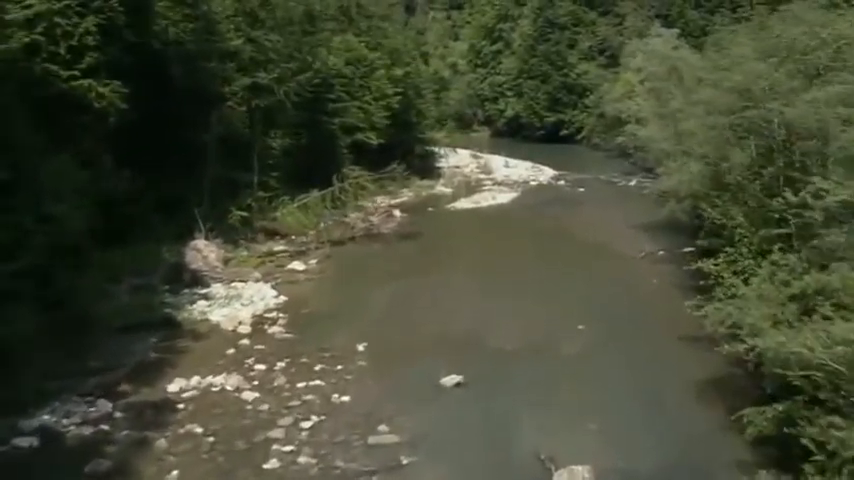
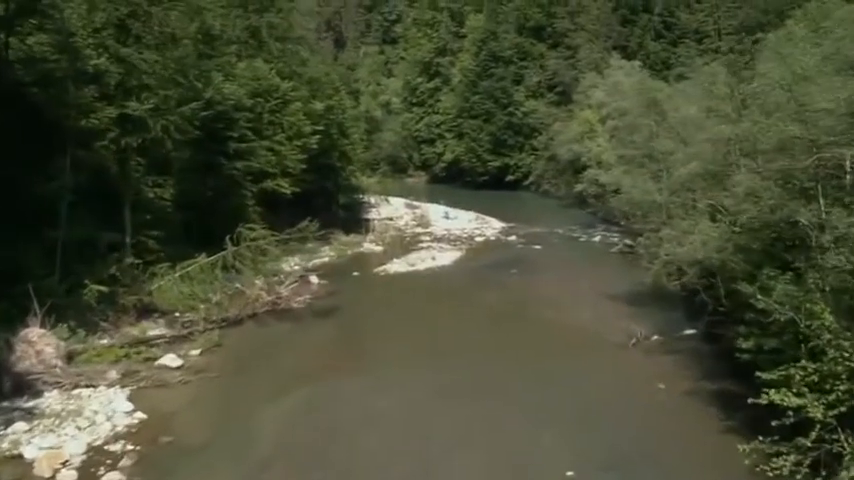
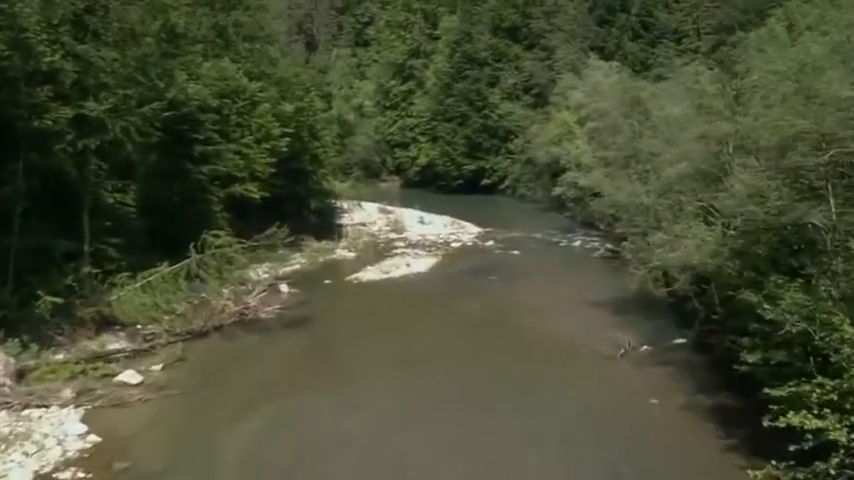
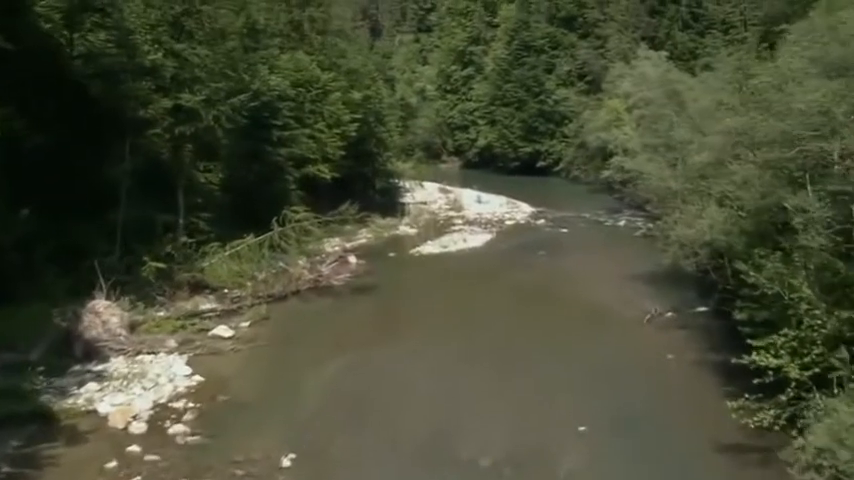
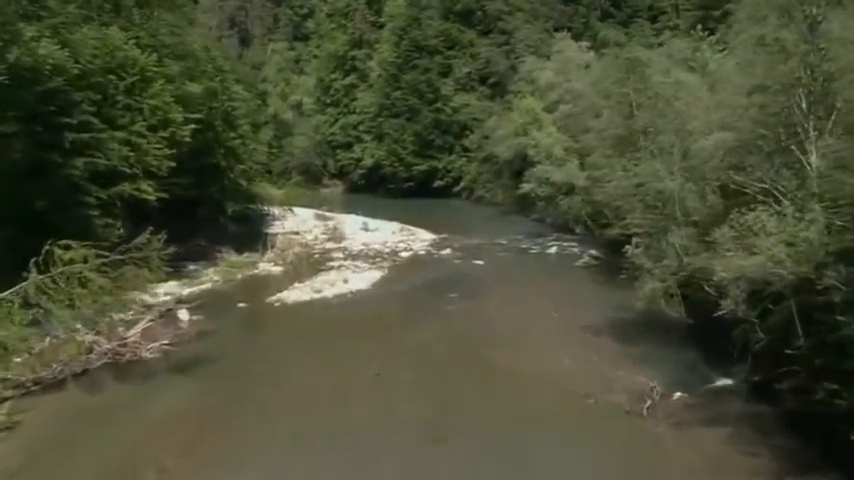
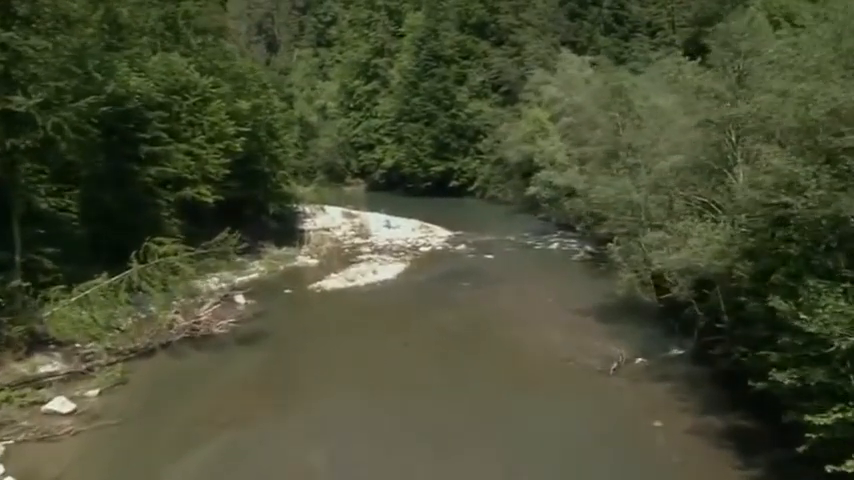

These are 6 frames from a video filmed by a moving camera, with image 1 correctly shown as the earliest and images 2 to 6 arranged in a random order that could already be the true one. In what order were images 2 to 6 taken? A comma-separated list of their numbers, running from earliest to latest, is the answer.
4, 2, 3, 6, 5
